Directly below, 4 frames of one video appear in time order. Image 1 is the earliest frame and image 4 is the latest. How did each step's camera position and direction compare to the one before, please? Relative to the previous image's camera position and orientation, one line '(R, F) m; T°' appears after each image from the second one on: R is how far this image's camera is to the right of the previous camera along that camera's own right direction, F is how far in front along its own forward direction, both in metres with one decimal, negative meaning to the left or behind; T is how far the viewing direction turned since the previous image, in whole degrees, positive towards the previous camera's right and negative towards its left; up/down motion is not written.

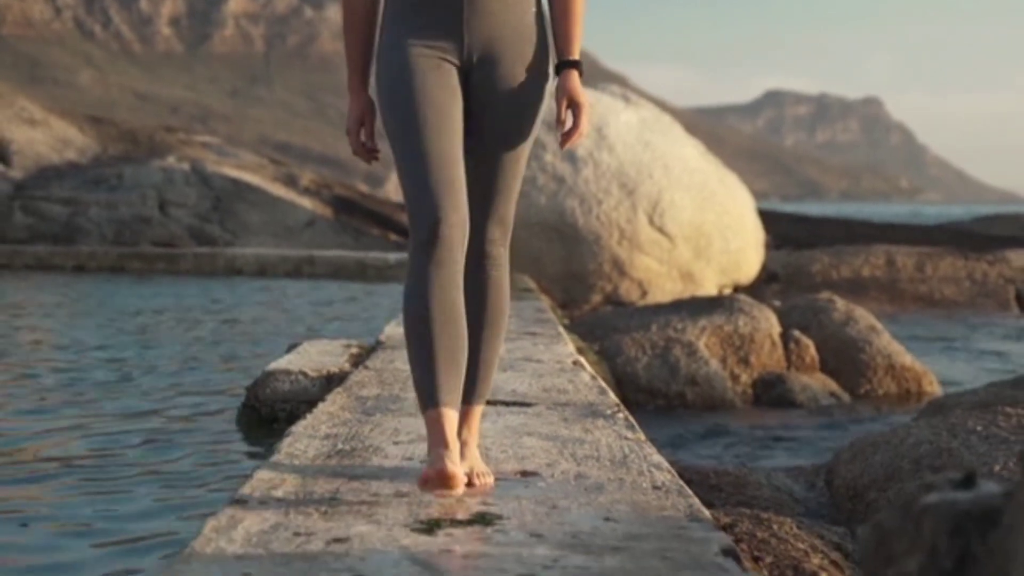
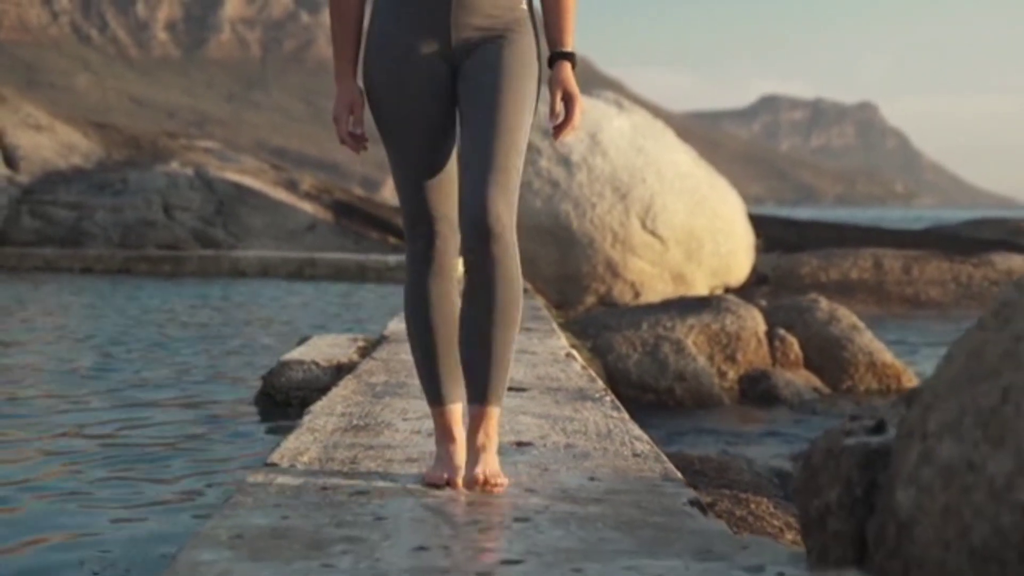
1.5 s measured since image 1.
(0.0, -0.5) m; 0°
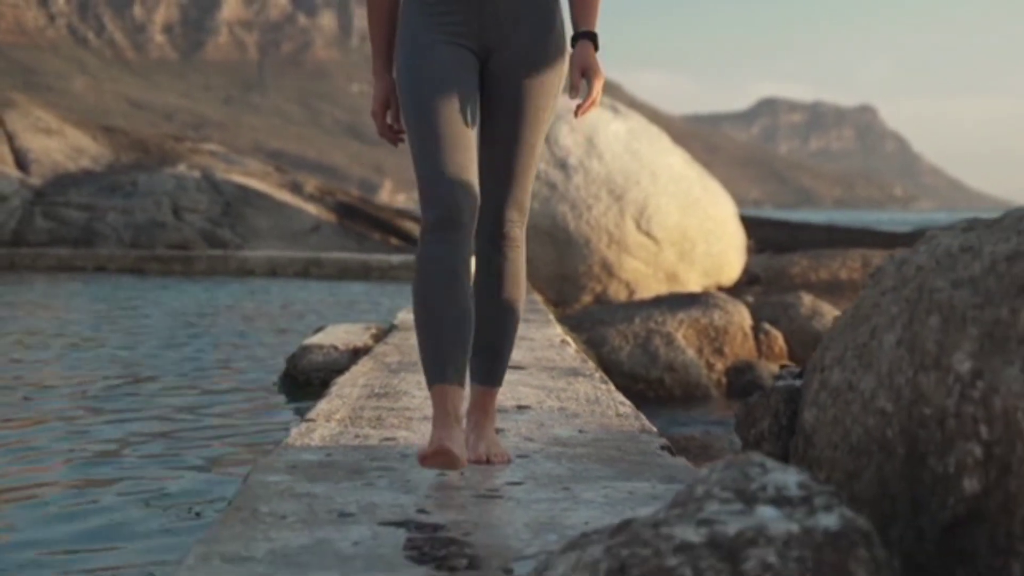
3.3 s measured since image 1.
(0.0, -0.7) m; 0°
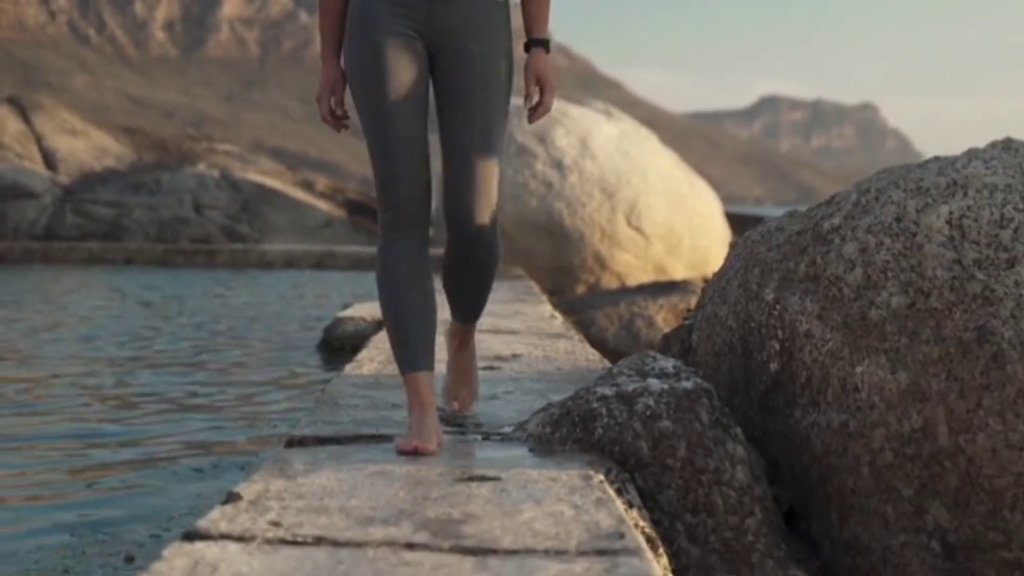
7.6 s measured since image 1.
(0.0, -1.5) m; 0°
